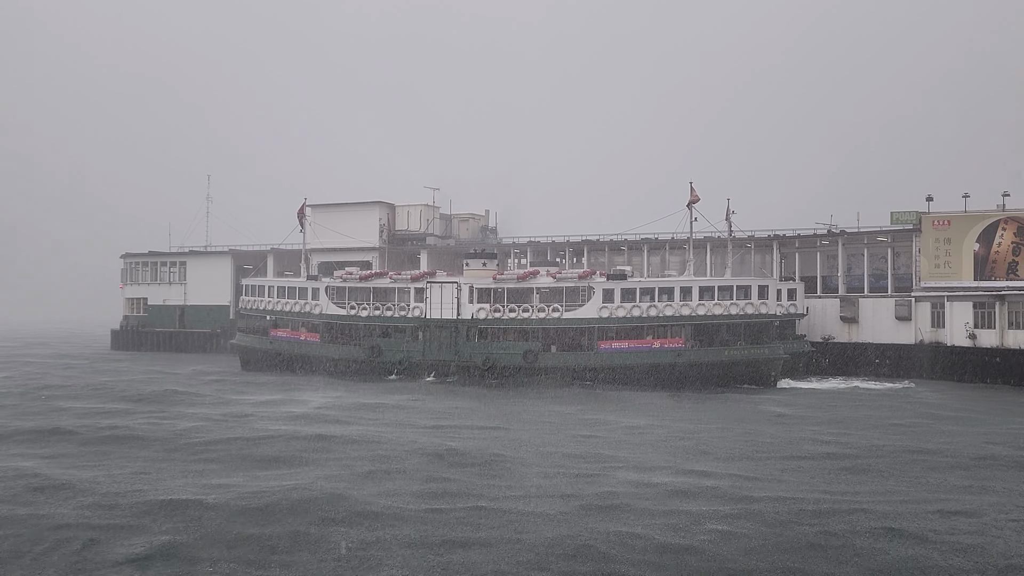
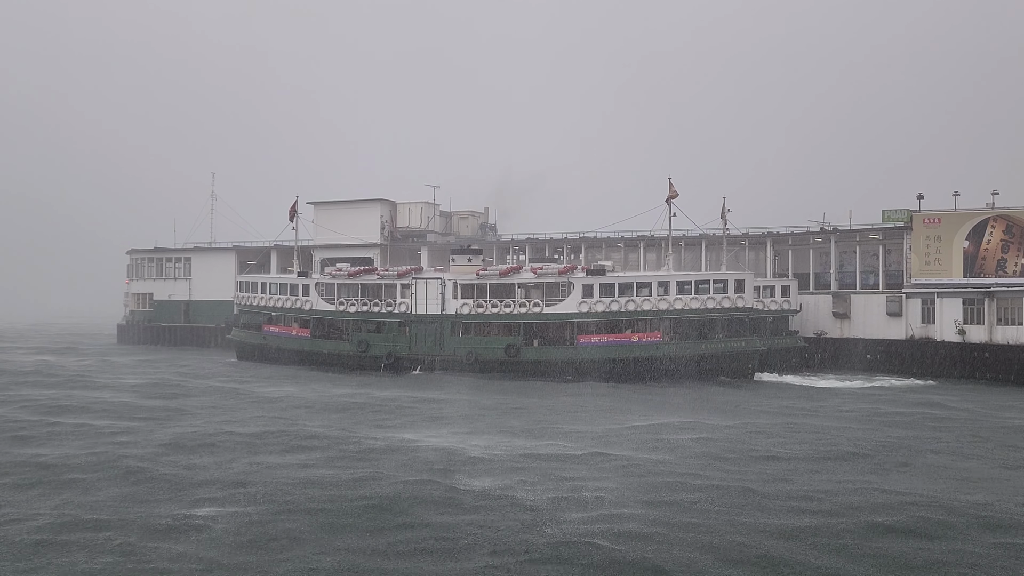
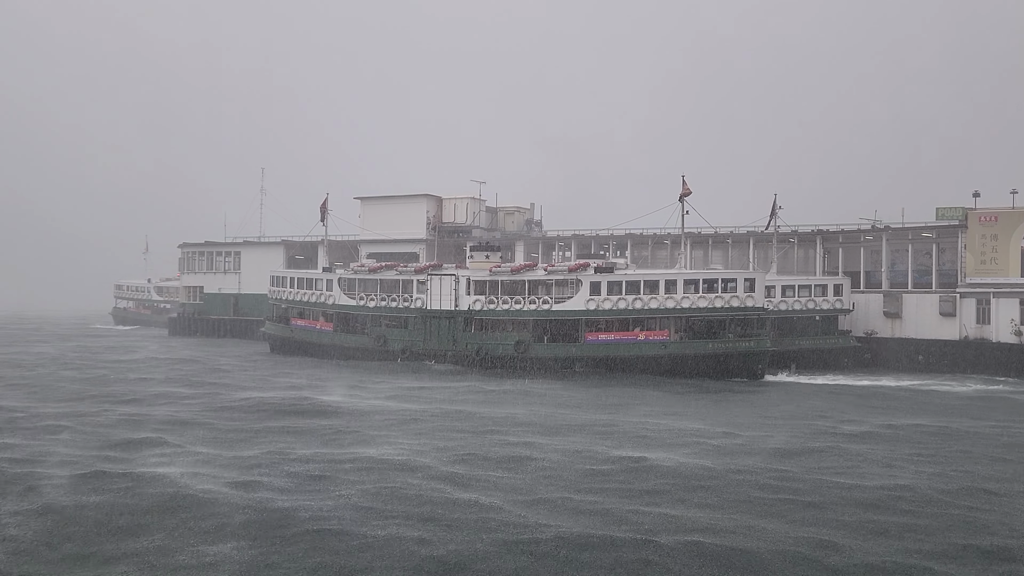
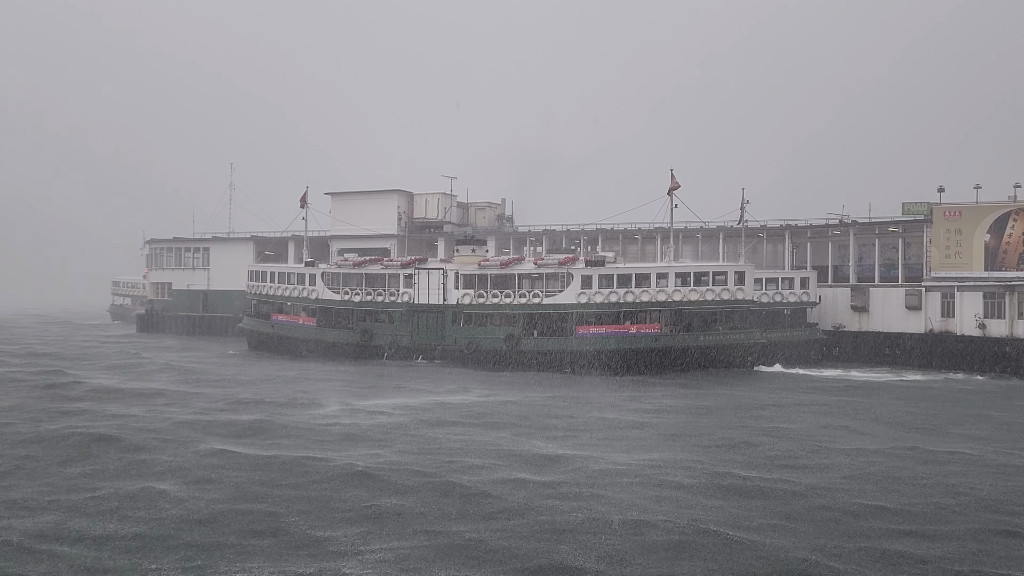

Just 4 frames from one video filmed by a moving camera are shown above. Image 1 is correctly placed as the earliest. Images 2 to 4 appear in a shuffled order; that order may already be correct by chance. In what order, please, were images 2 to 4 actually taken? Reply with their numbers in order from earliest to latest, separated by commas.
2, 4, 3
